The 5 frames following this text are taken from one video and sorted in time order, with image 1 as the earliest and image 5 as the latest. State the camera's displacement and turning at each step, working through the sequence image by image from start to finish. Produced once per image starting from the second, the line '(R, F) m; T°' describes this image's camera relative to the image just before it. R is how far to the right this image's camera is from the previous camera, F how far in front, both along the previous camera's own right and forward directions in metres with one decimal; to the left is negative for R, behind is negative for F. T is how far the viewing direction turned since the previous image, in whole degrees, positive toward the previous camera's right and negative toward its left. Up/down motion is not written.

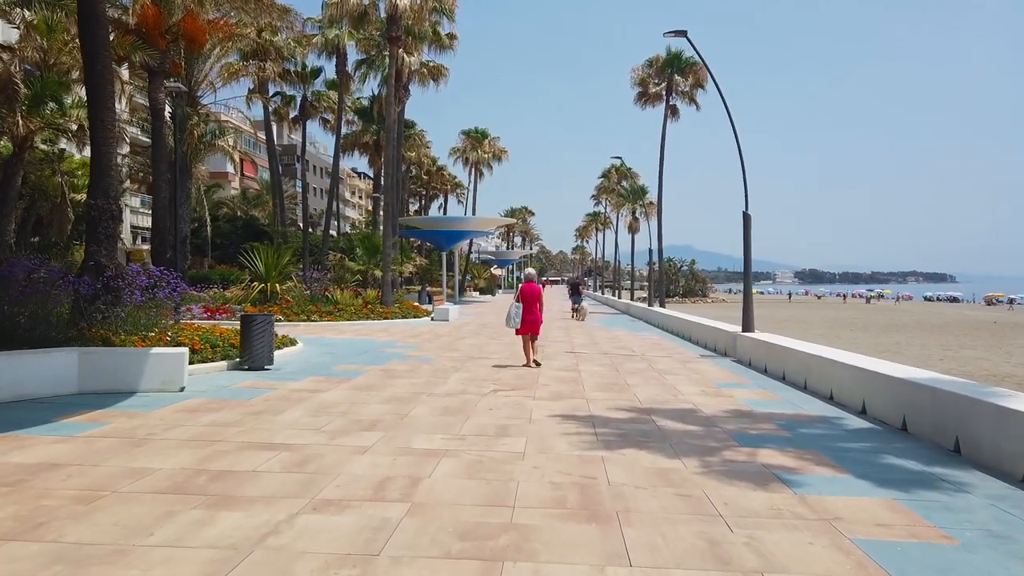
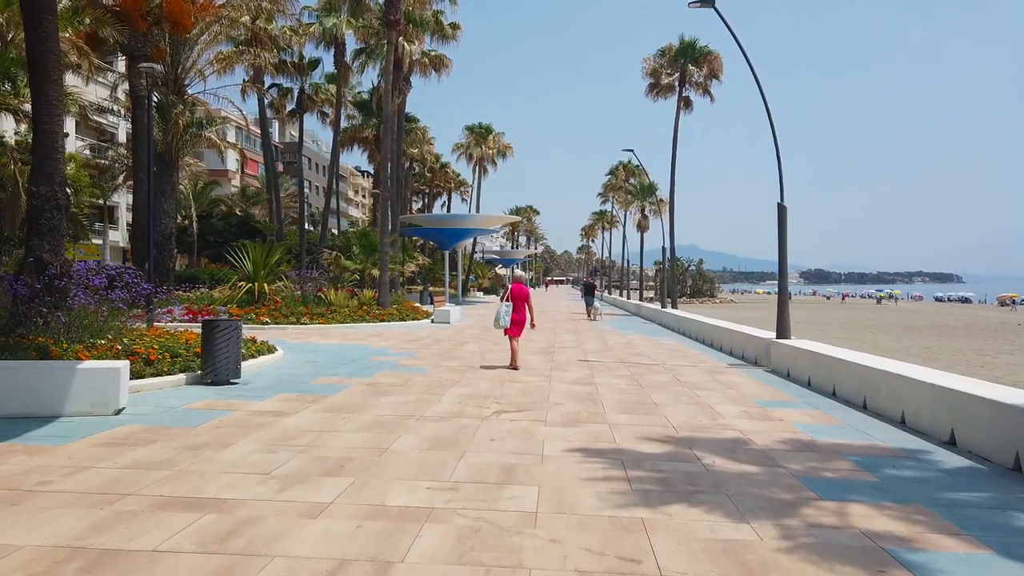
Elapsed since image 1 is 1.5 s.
(0.0, +1.6) m; 0°
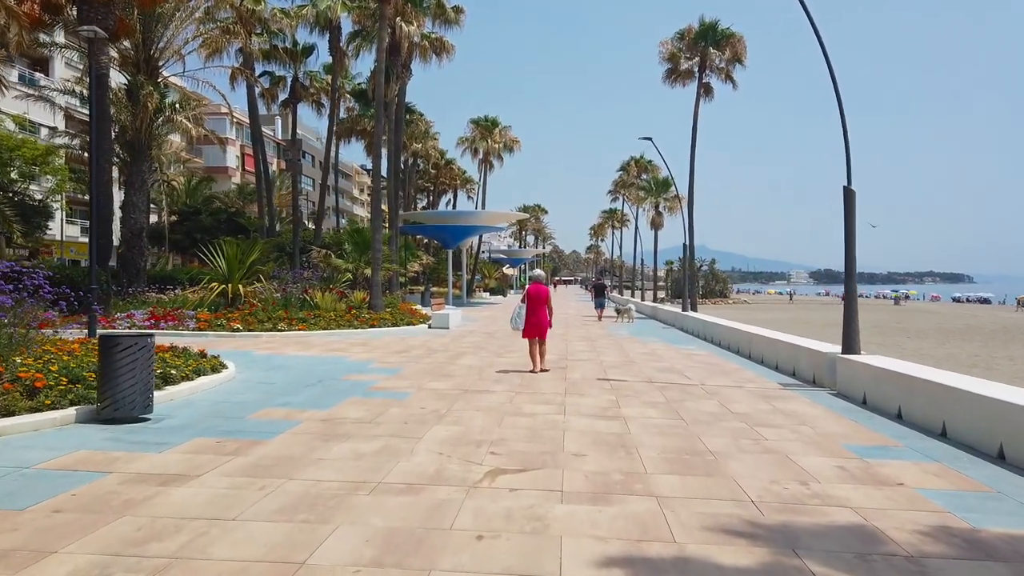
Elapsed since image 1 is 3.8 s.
(0.0, +2.4) m; -1°
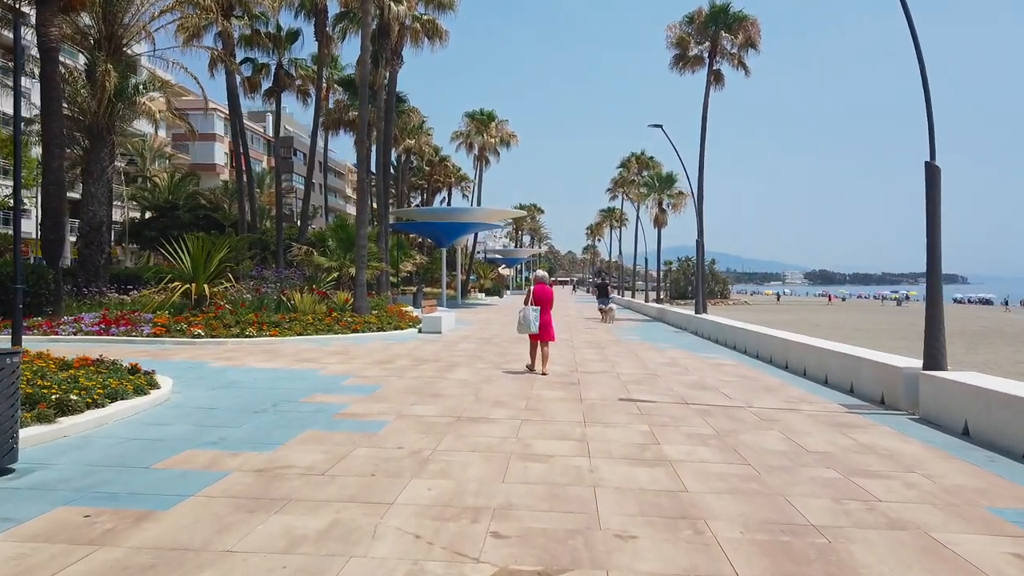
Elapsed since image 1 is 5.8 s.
(-0.1, +2.1) m; 0°
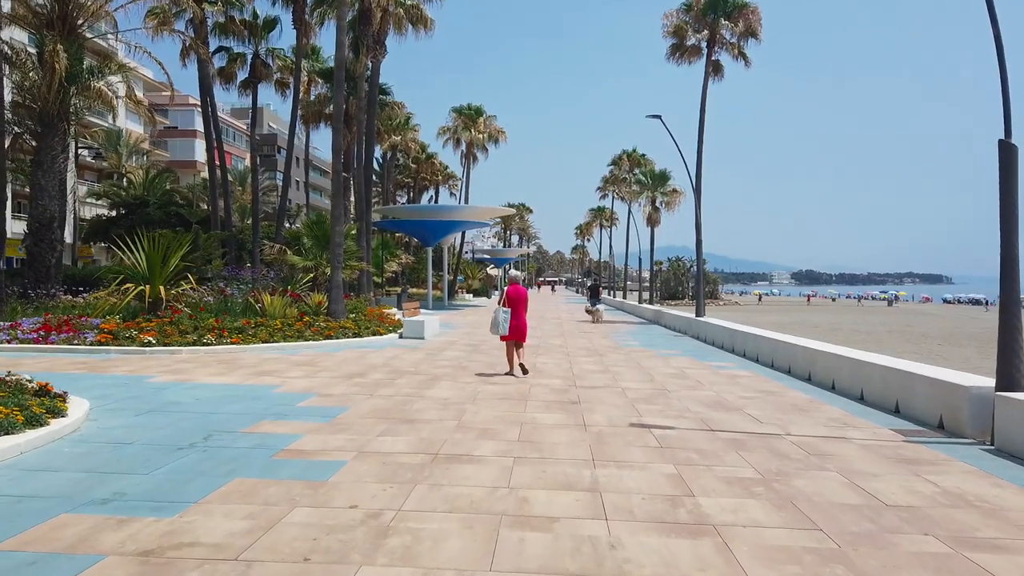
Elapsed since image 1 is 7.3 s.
(0.0, +1.5) m; +1°
